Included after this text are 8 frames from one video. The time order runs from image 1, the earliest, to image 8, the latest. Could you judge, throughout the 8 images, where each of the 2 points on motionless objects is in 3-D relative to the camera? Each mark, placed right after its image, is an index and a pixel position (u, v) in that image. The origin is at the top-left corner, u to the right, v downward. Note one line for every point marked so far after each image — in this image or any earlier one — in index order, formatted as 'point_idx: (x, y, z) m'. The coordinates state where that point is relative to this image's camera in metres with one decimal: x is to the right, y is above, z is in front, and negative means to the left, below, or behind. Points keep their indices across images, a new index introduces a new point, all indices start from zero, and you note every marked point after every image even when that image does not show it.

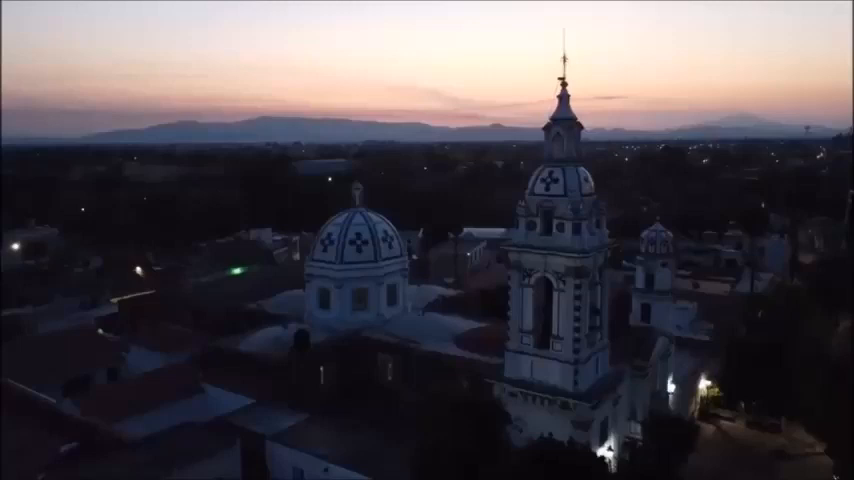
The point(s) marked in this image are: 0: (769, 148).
0: (+6.7, +1.9, +15.7) m
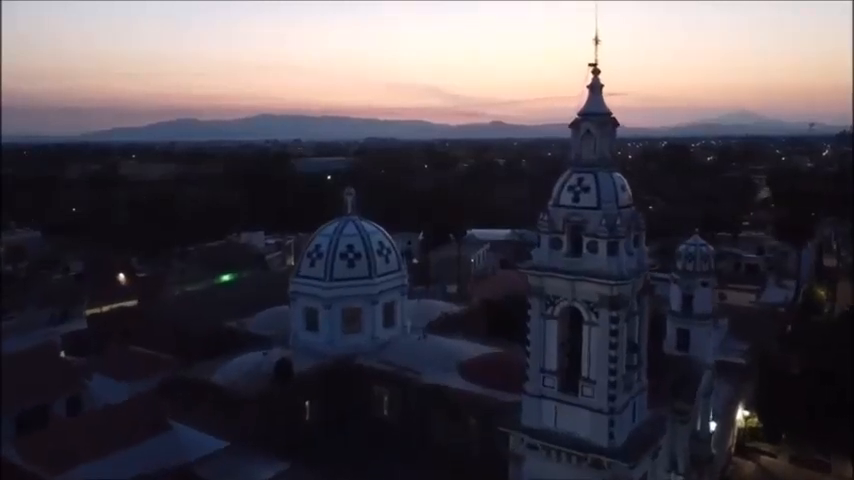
0: (+6.7, +1.9, +14.9) m
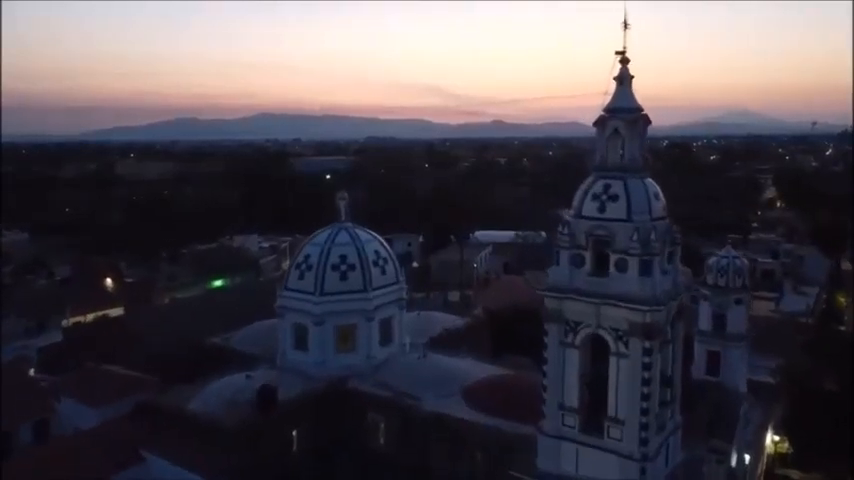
0: (+6.8, +1.8, +14.4) m
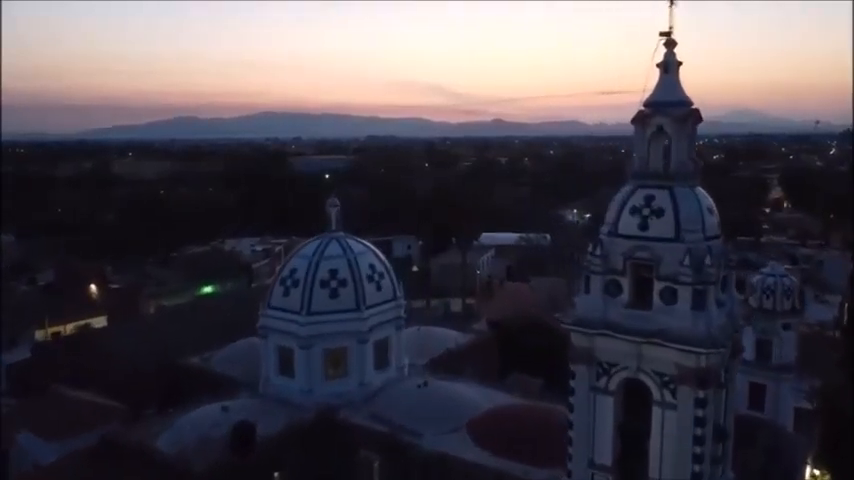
0: (+6.8, +1.7, +13.9) m
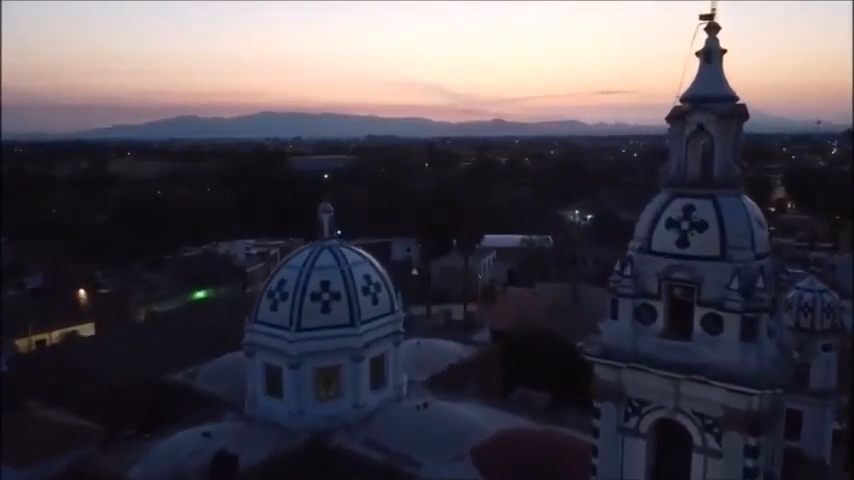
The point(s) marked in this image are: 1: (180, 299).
0: (+6.8, +1.7, +13.5) m
1: (-6.3, -1.5, +19.5) m
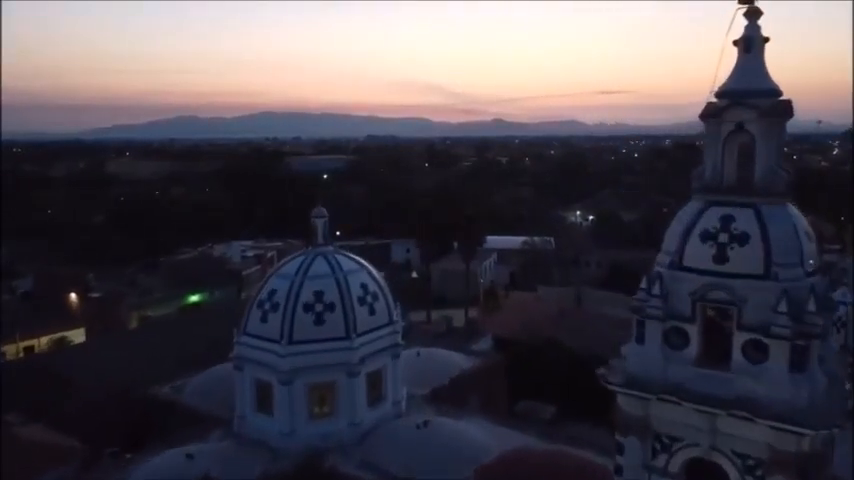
0: (+6.8, +1.7, +13.3) m
1: (-6.3, -1.6, +19.2) m
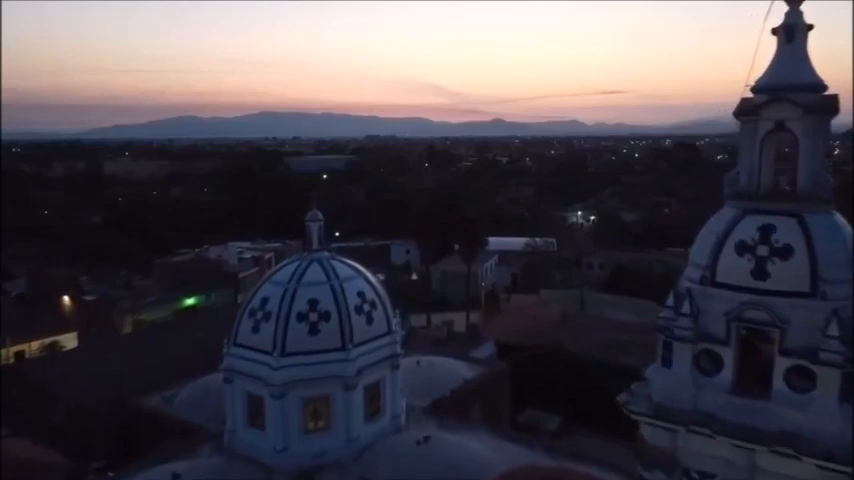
0: (+6.8, +1.6, +13.1) m
1: (-6.3, -1.6, +19.0) m
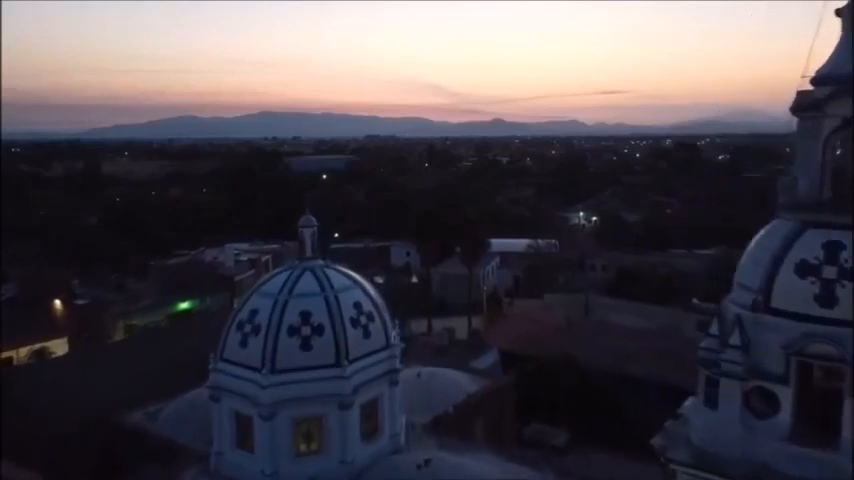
0: (+6.8, +1.6, +12.8) m
1: (-6.3, -1.6, +18.8) m
